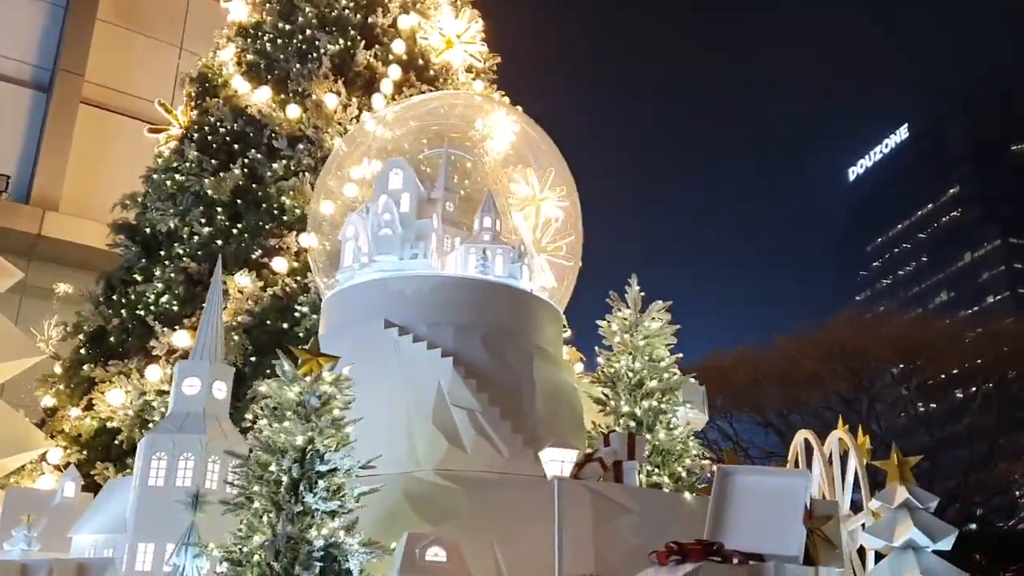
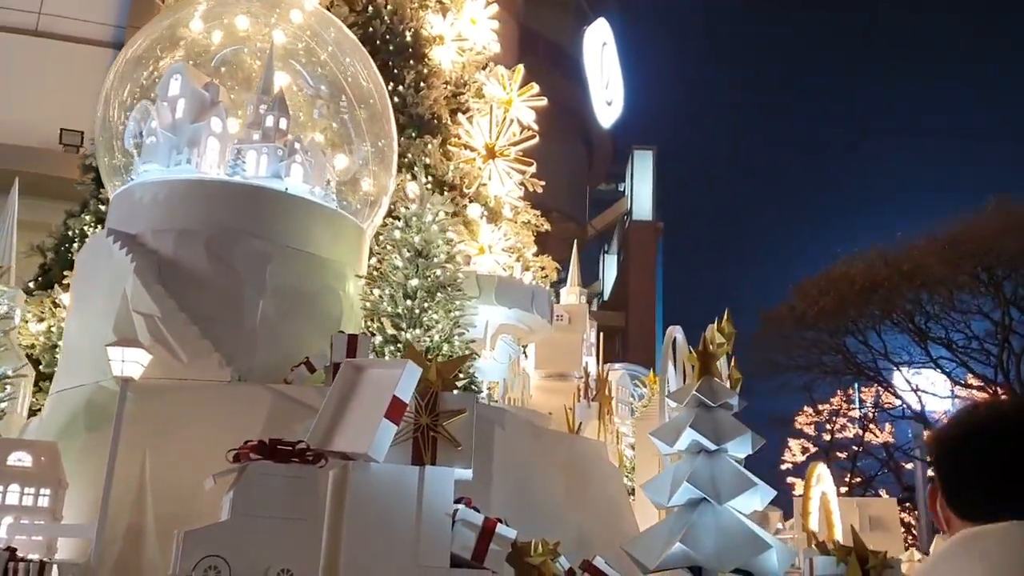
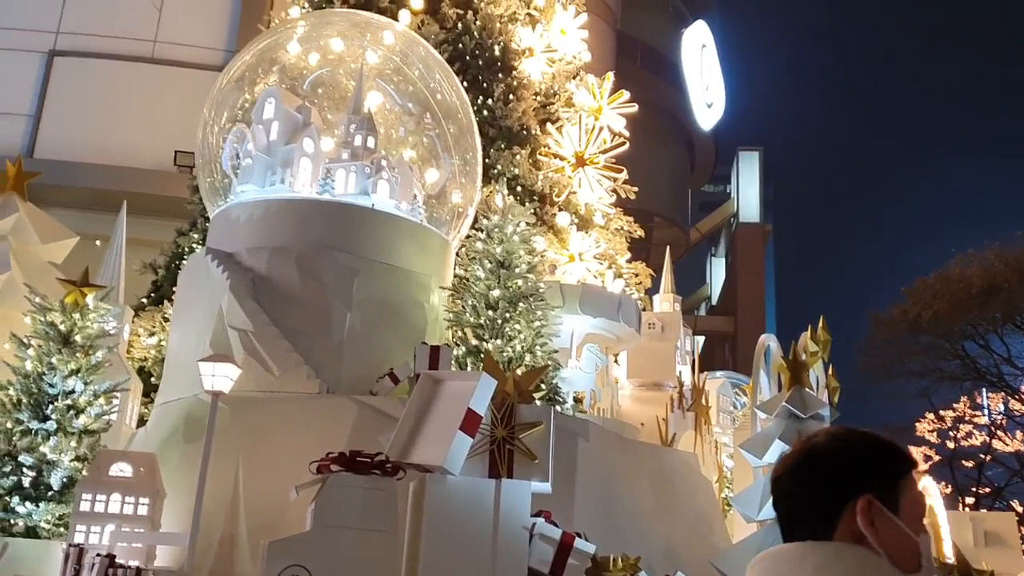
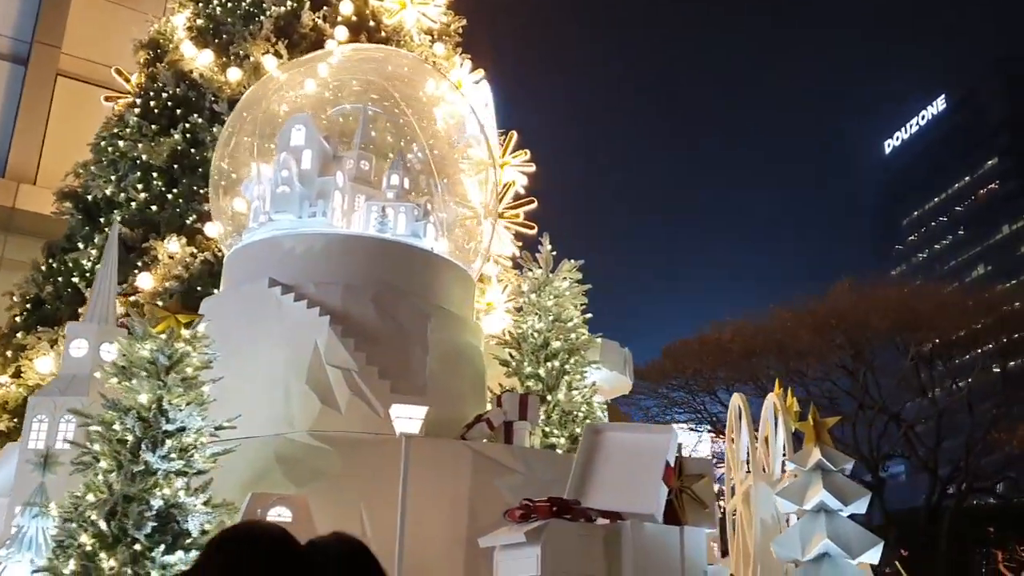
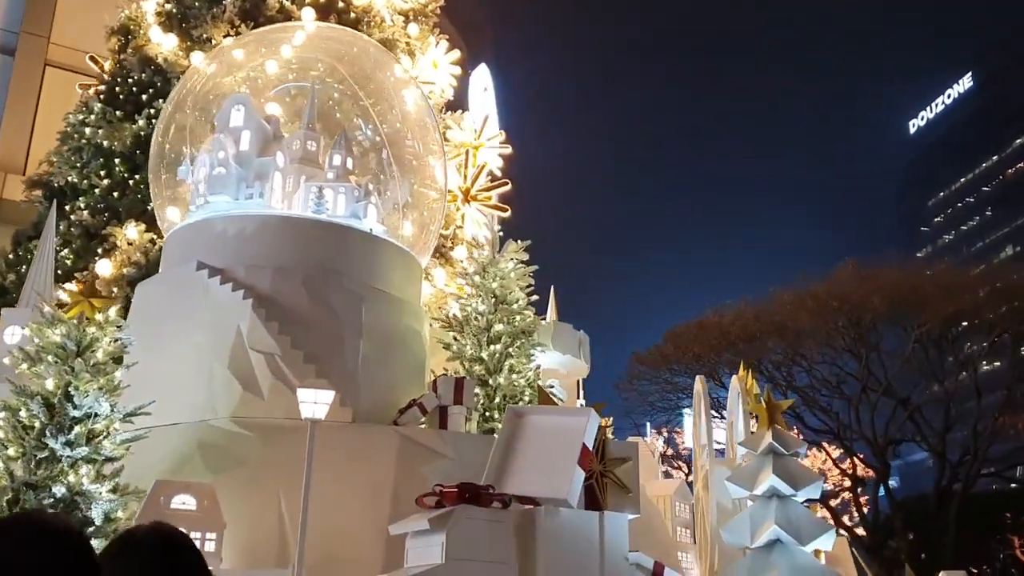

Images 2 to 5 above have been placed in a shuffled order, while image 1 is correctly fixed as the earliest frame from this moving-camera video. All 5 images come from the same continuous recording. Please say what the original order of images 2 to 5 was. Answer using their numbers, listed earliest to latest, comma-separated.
4, 5, 2, 3
